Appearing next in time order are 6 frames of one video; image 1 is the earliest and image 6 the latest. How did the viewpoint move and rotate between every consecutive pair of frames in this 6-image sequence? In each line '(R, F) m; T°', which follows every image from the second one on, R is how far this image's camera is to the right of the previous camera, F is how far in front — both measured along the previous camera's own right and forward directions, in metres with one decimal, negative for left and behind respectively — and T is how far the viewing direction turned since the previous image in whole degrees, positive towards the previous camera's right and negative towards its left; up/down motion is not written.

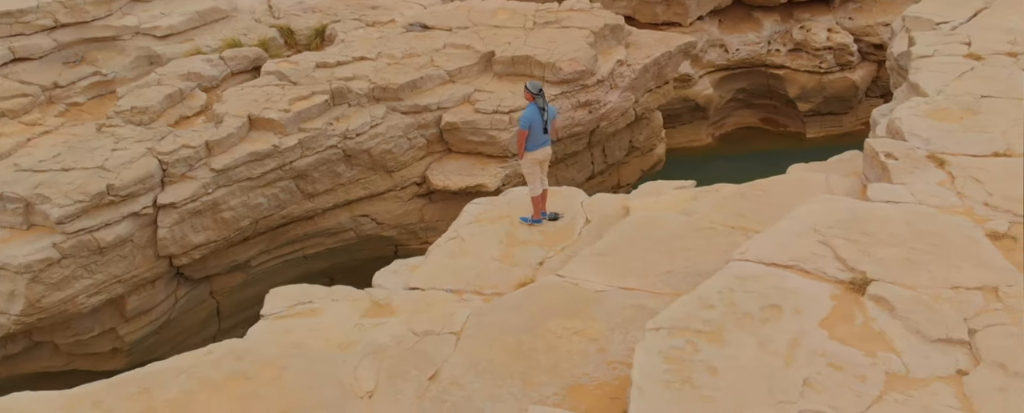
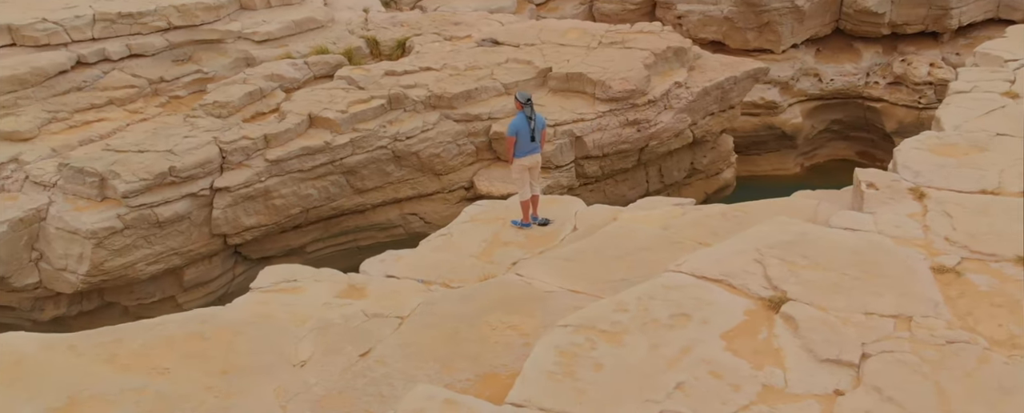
(+1.2, -0.3) m; -10°
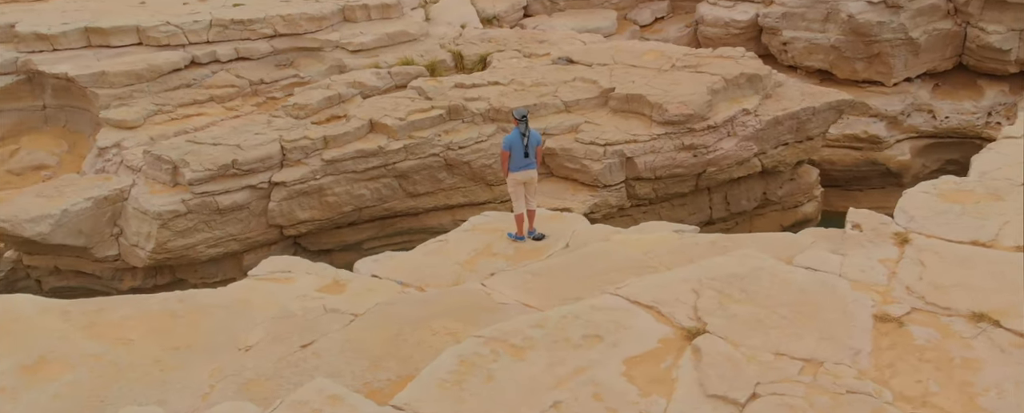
(+1.3, -0.1) m; -11°
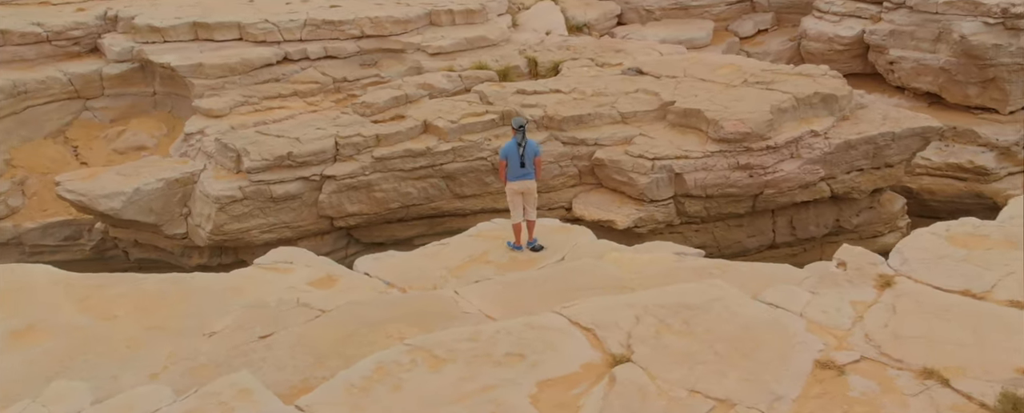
(+1.2, +0.1) m; -10°
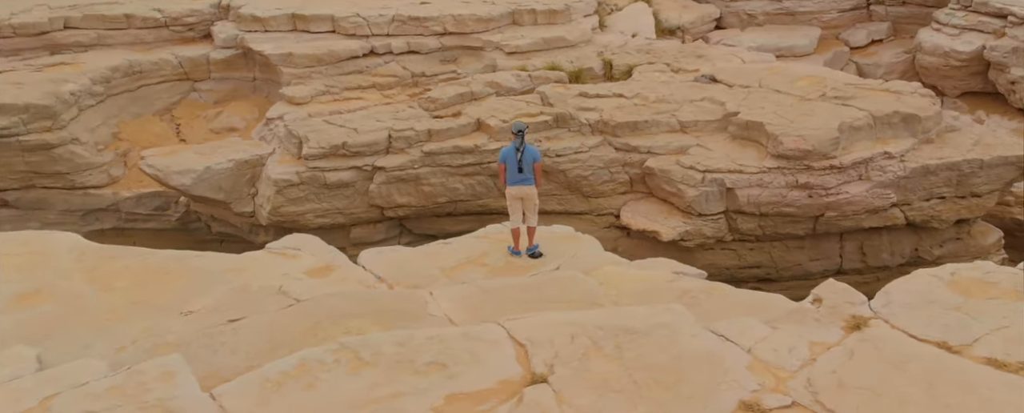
(+1.2, +0.2) m; -10°
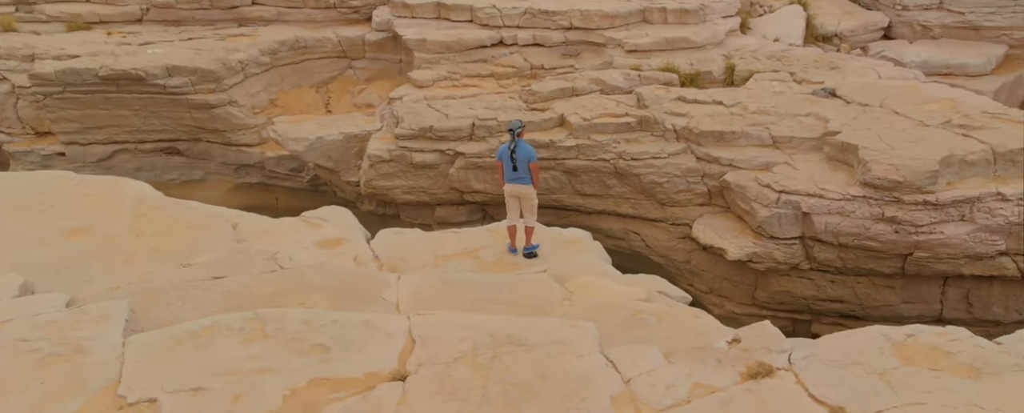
(+1.8, +0.3) m; -16°
